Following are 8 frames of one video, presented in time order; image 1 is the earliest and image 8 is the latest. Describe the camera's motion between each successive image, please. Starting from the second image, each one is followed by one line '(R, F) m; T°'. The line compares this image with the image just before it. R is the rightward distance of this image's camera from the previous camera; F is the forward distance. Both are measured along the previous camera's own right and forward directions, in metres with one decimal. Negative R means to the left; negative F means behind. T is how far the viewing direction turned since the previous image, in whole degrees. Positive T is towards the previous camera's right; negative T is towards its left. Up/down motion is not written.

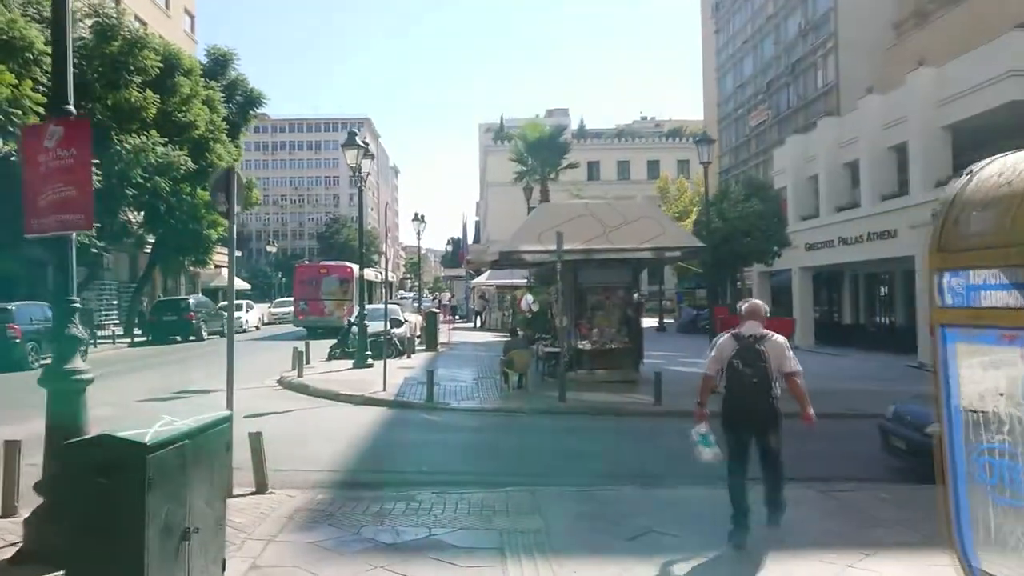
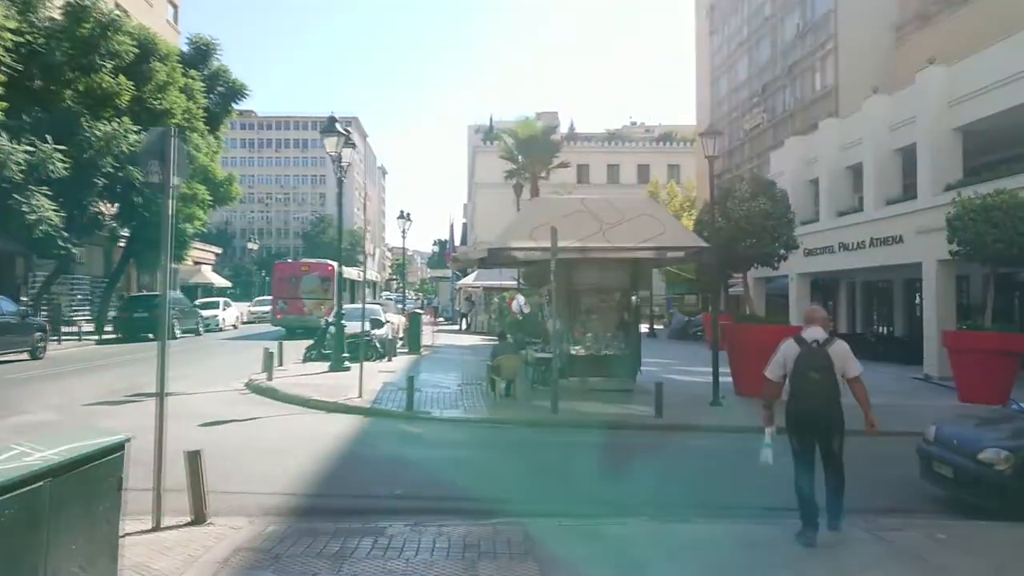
(-0.1, +1.3) m; +1°
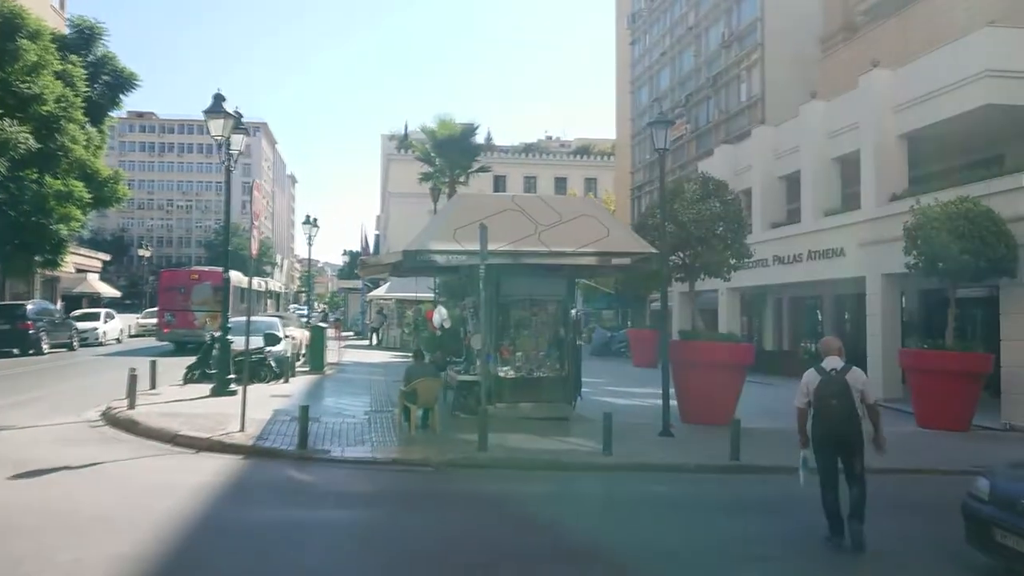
(-0.1, +2.4) m; +6°
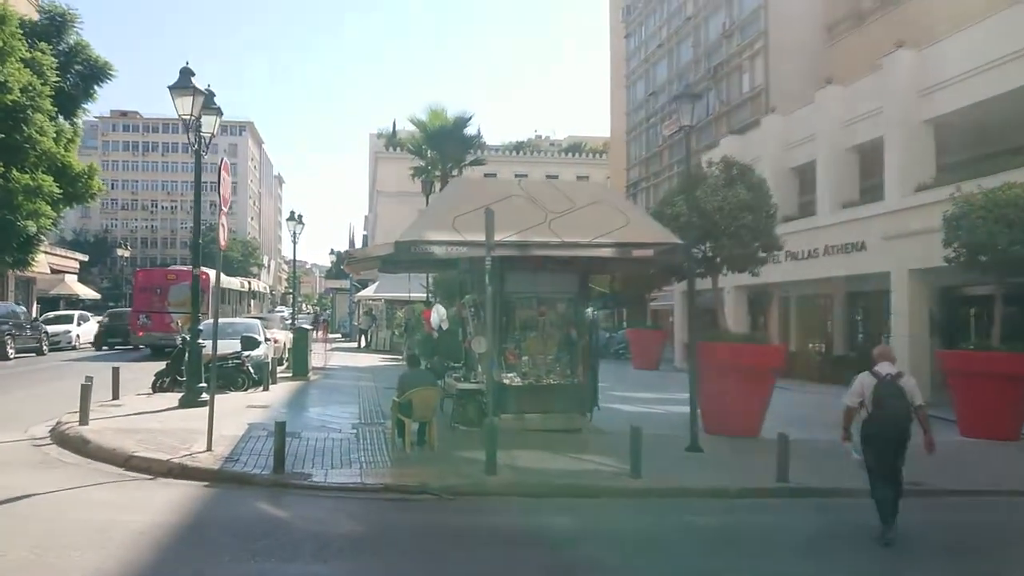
(-0.3, +1.6) m; +1°
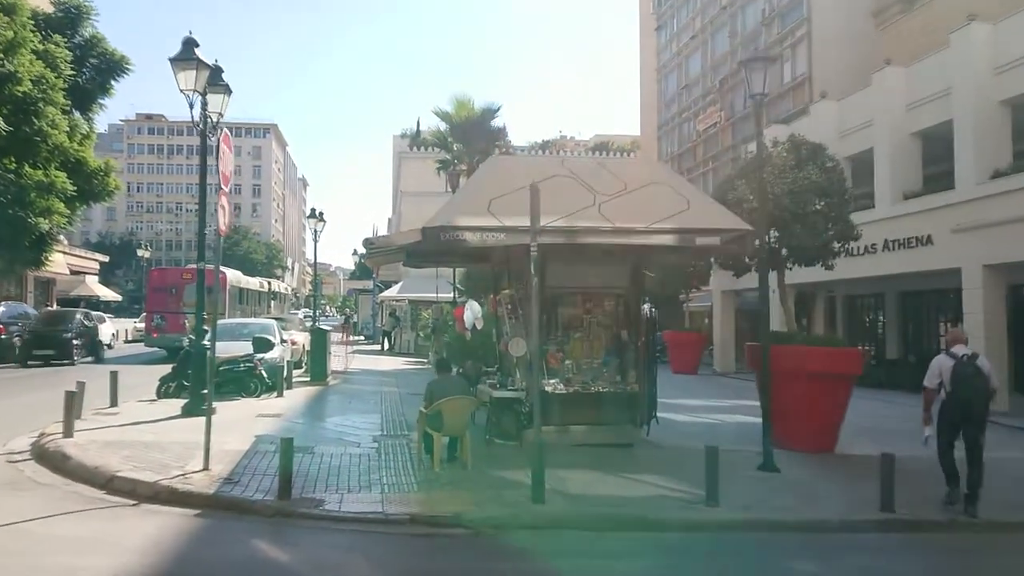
(-0.3, +1.6) m; -2°
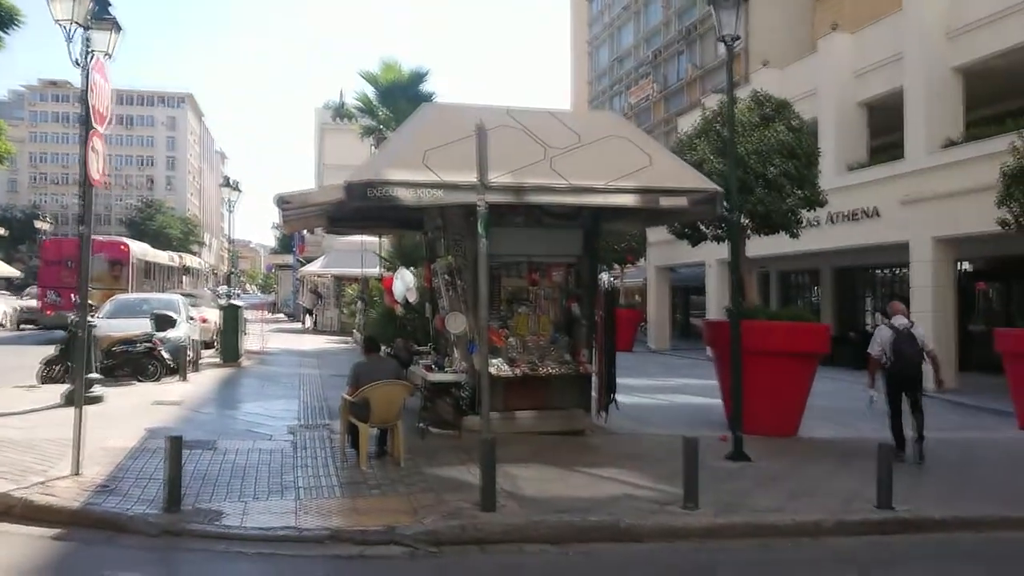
(-0.1, +1.4) m; +5°
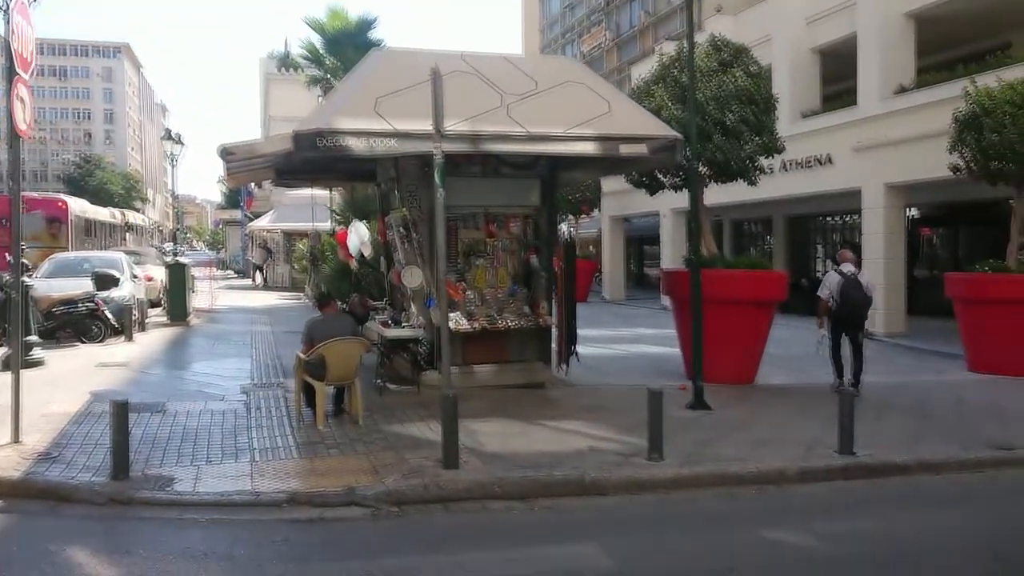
(0.0, +0.2) m; +3°
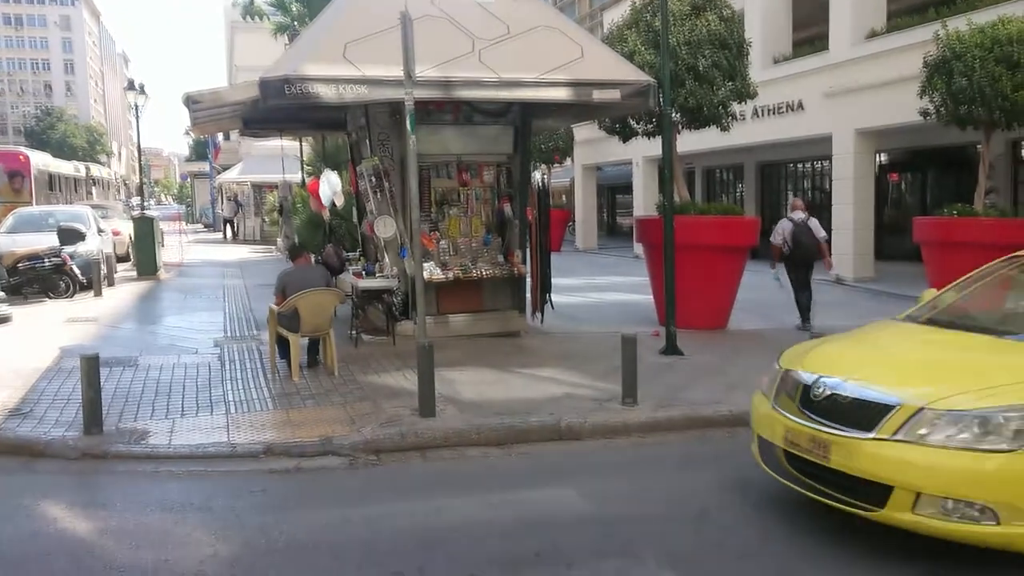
(0.0, 0.0) m; +2°
